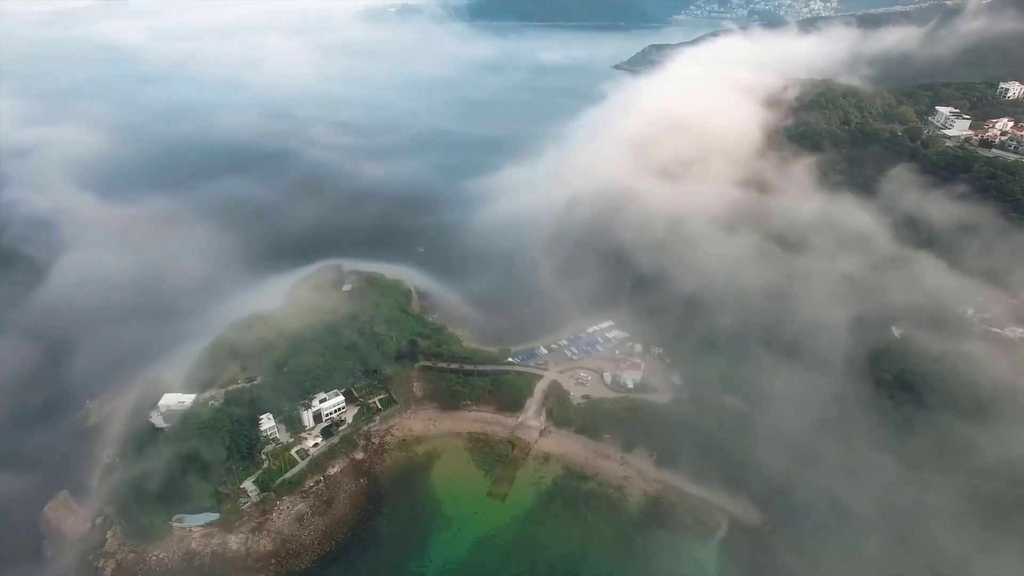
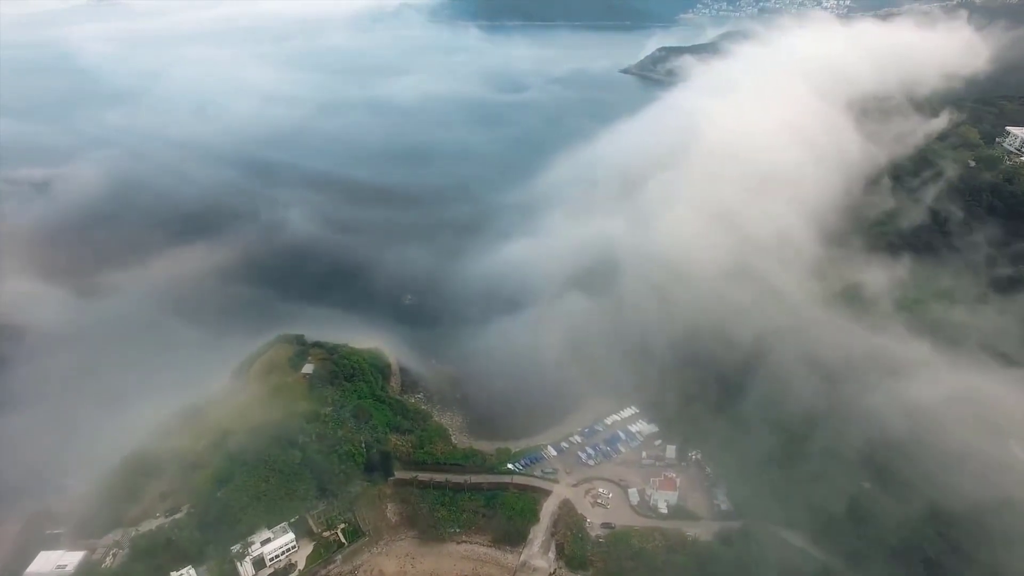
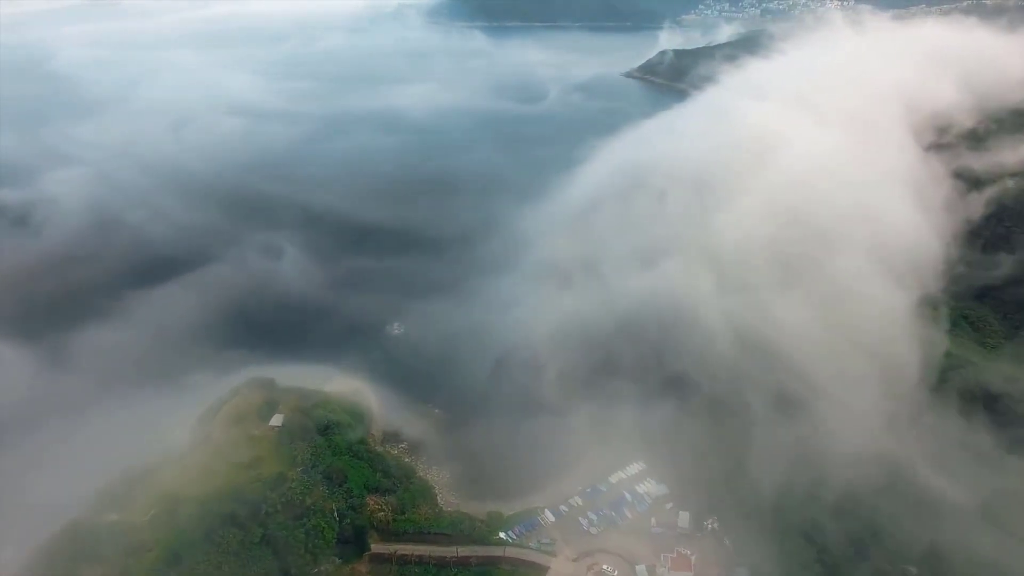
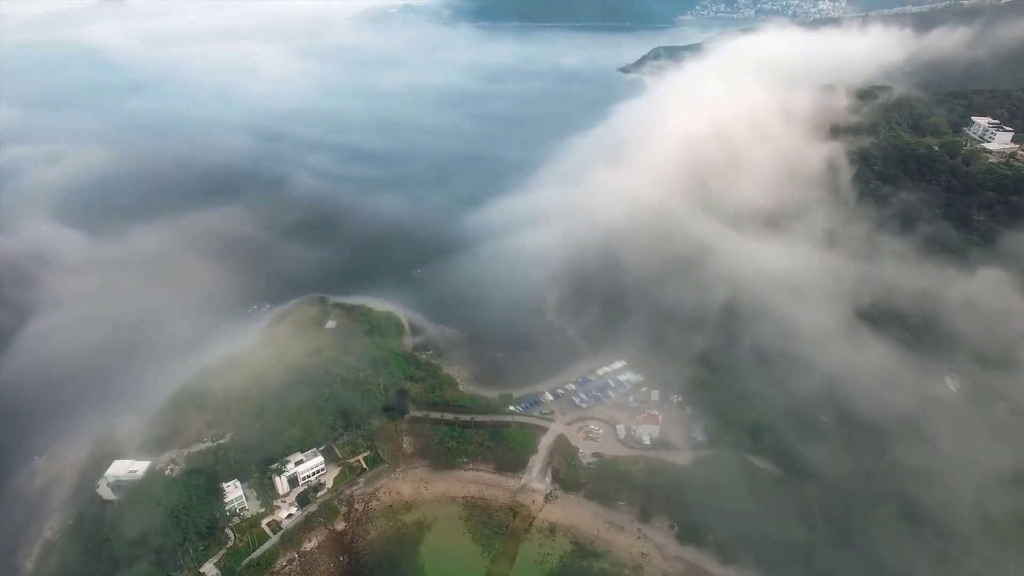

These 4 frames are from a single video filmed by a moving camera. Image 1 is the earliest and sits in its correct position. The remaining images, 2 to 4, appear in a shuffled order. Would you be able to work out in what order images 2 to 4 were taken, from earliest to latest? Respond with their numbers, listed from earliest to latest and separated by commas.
4, 2, 3
